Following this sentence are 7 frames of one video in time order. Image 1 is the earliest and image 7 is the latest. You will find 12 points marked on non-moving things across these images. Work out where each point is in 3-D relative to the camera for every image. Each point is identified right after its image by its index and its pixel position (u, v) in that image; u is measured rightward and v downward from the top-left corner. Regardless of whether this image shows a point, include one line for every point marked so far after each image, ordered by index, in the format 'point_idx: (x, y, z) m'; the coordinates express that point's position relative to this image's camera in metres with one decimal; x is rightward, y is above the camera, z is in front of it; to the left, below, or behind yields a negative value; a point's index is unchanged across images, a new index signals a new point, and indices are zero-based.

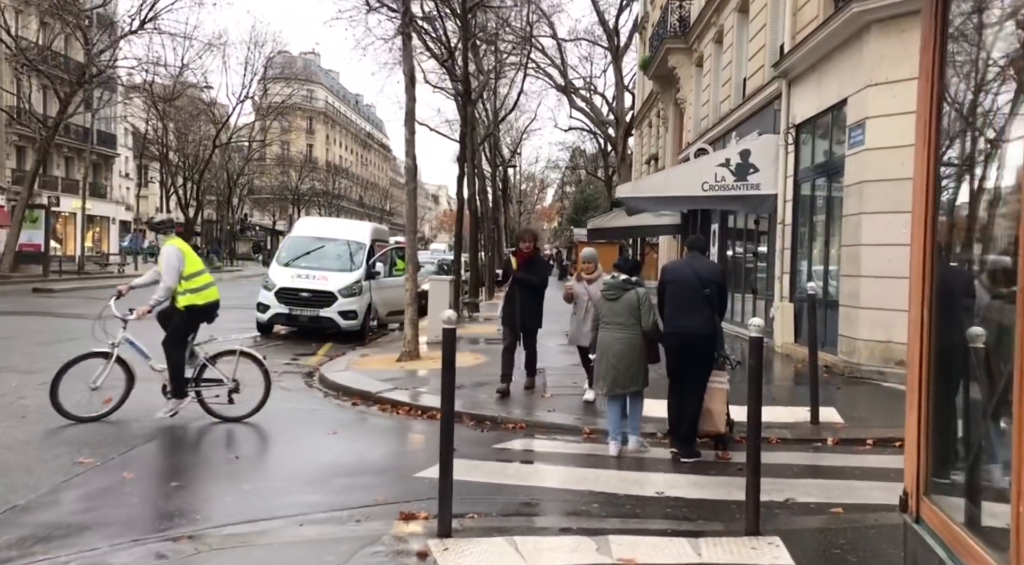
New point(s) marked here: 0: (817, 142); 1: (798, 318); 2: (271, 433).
0: (+4.4, +2.0, +11.7) m
1: (+4.3, -0.5, +12.0) m
2: (-2.1, -1.3, +6.9) m
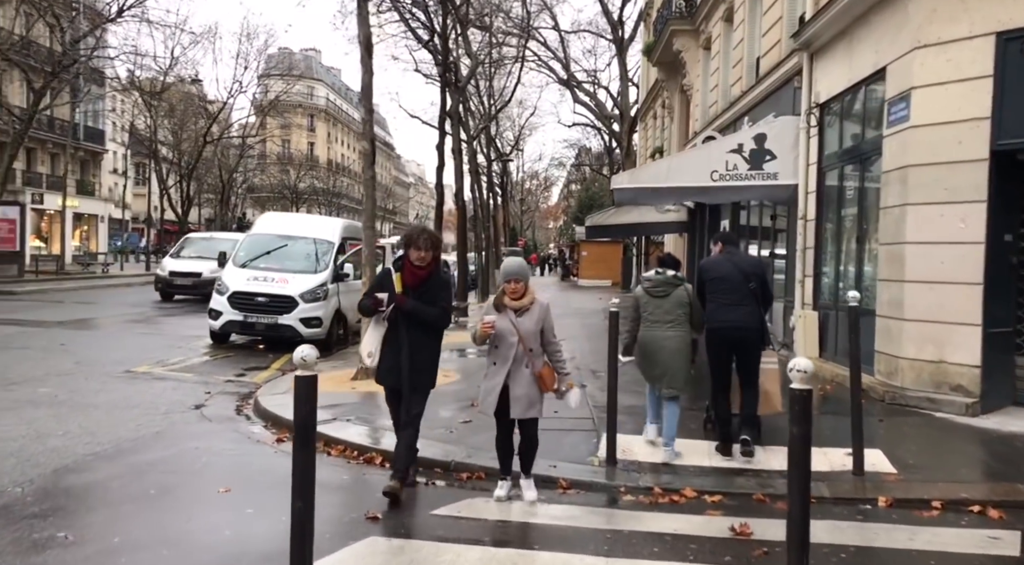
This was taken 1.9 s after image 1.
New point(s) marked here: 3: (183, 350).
0: (+4.1, +2.0, +10.0) m
1: (+4.0, -0.6, +10.3) m
2: (-2.4, -1.3, +5.3) m
3: (-5.3, -1.1, +12.9) m
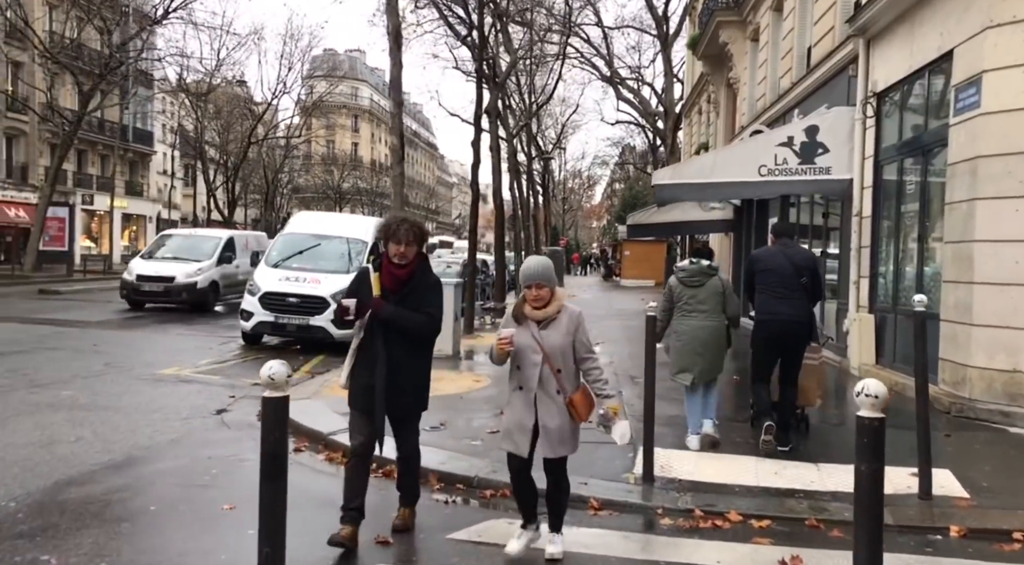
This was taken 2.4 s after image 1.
0: (+4.5, +1.9, +9.3) m
1: (+4.4, -0.6, +9.6) m
2: (-2.3, -1.4, +4.9) m
3: (-4.7, -1.1, +12.7) m
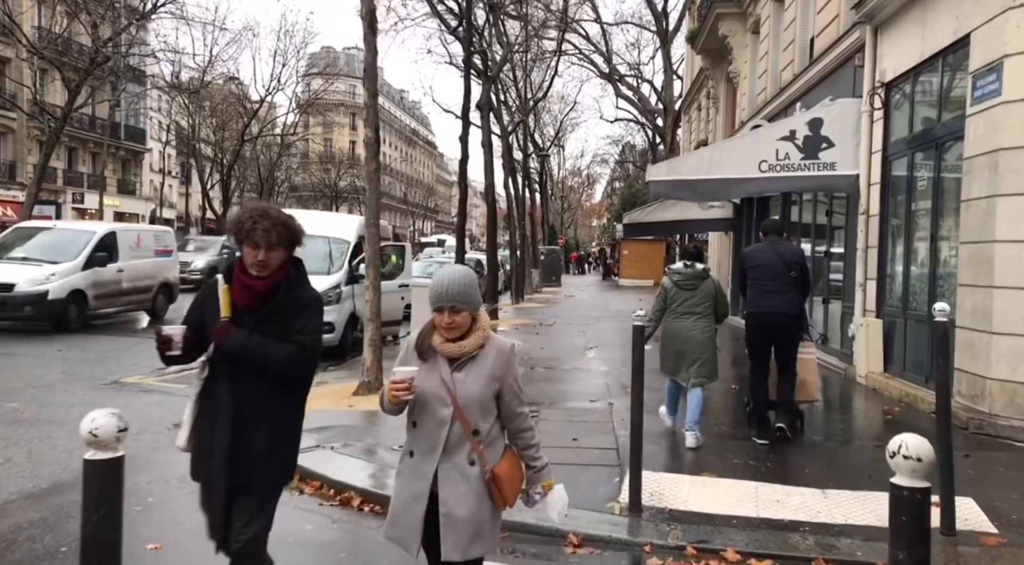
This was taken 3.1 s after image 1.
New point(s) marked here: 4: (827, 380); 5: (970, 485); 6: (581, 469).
0: (+4.3, +1.9, +8.7) m
1: (+4.2, -0.6, +9.0) m
2: (-2.4, -1.4, +4.3) m
3: (-4.9, -1.1, +12.1) m
4: (+3.8, -1.2, +9.8) m
5: (+3.1, -1.4, +5.5) m
6: (+0.5, -1.3, +5.8) m
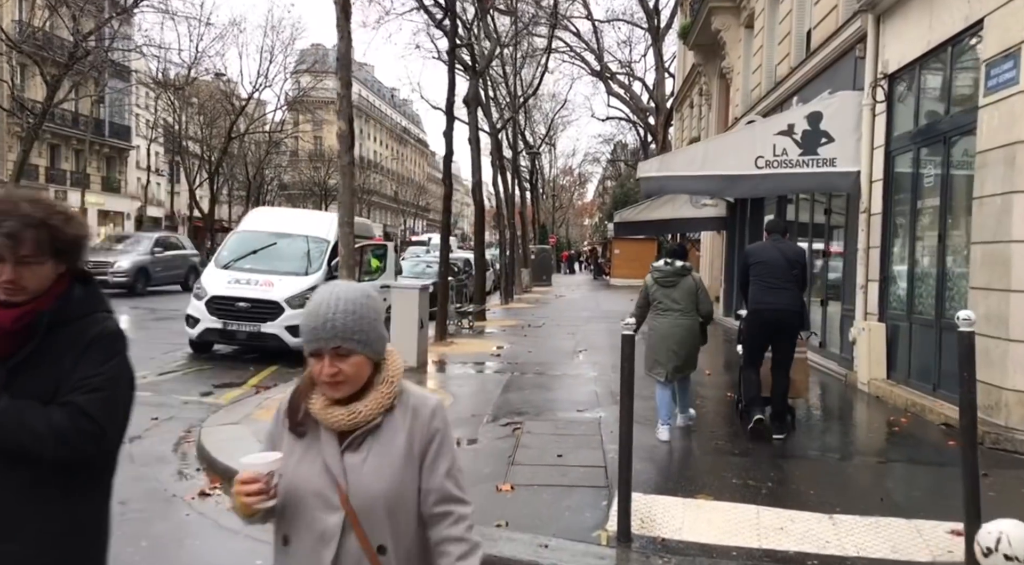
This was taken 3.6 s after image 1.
0: (+4.2, +1.9, +8.2) m
1: (+4.0, -0.6, +8.6) m
2: (-2.6, -1.4, +3.8) m
3: (-5.1, -1.1, +11.6) m
4: (+3.6, -1.2, +9.3) m
5: (+2.9, -1.4, +5.0) m
6: (+0.3, -1.4, +5.3) m
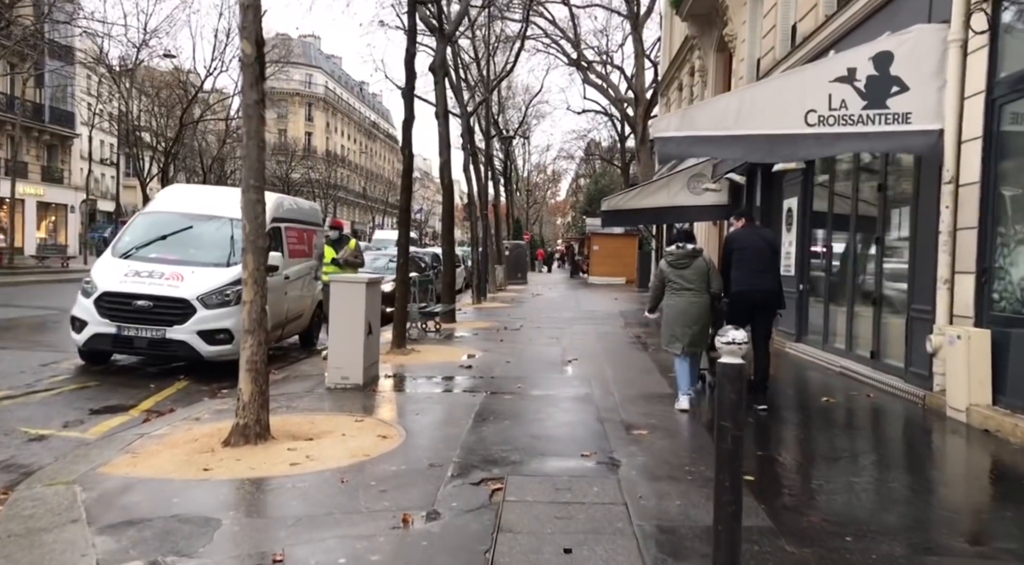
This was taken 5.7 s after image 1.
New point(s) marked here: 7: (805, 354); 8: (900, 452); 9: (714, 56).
0: (+4.0, +1.9, +6.0) m
1: (+3.8, -0.6, +6.3) m
2: (-2.6, -1.3, +1.3) m
3: (-5.4, -1.0, +9.0) m
4: (+3.4, -1.1, +7.1) m
5: (+2.9, -1.3, +2.8) m
6: (+0.3, -1.3, +2.9) m
7: (+4.0, -1.0, +11.1) m
8: (+2.9, -1.3, +6.1) m
9: (+4.8, +5.3, +19.0) m
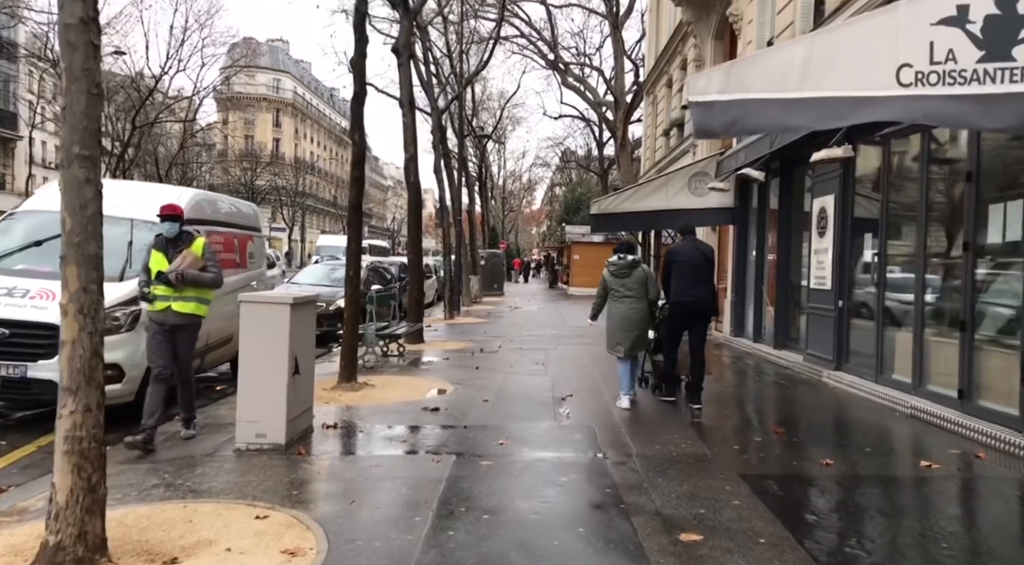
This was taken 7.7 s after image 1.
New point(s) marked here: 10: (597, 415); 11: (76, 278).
0: (+3.9, +1.8, +4.0) m
1: (+3.7, -0.7, +4.3) m
2: (-2.5, -1.4, -0.9) m
3: (-5.5, -1.2, +6.7) m
4: (+3.3, -1.3, +5.0) m
5: (+2.9, -1.4, +0.7) m
6: (+0.3, -1.4, +0.8) m
7: (+3.8, -1.1, +9.0) m
8: (+2.9, -1.4, +4.0) m
9: (+4.3, +5.1, +17.1) m
10: (+0.9, -1.2, +7.4) m
11: (-1.9, 0.0, +3.7) m
